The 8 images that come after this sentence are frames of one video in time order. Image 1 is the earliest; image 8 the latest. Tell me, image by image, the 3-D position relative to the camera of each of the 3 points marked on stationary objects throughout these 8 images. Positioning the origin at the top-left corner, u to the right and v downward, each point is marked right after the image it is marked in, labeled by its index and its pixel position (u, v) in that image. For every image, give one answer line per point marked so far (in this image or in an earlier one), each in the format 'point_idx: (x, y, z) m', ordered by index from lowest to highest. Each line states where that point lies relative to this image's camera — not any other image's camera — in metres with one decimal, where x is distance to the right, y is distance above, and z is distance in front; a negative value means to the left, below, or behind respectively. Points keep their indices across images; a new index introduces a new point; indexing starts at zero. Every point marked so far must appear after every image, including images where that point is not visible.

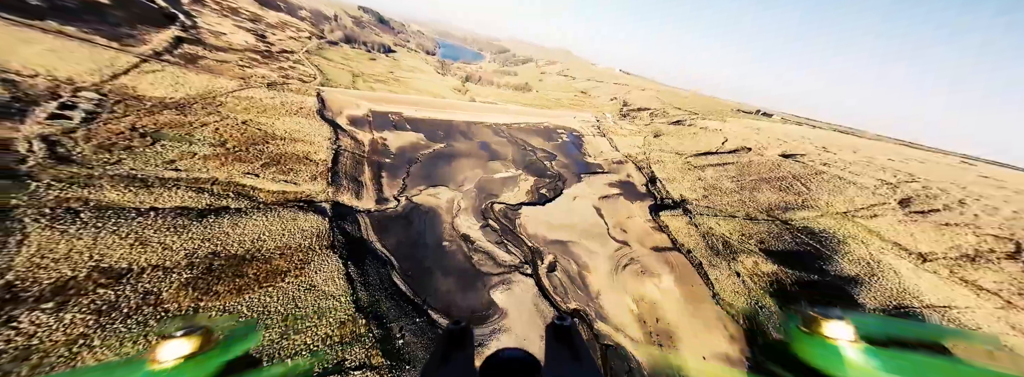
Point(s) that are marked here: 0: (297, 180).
0: (-8.7, +0.4, +10.0) m
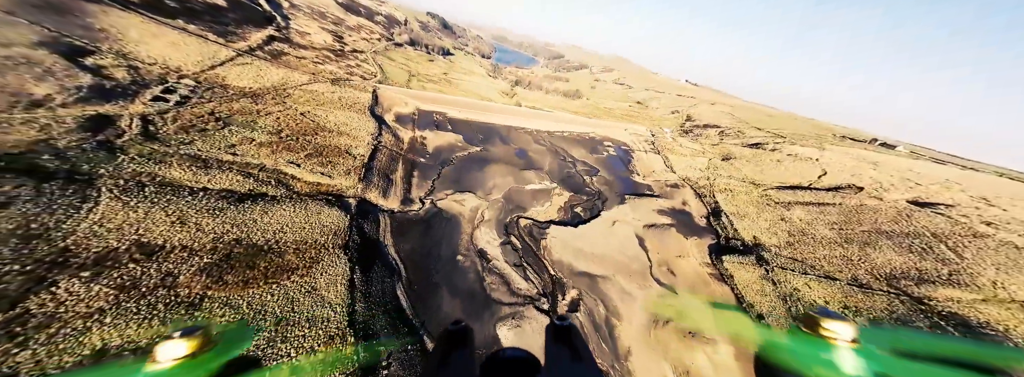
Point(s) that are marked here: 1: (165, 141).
0: (-7.4, +0.6, +10.3) m
1: (-12.3, +1.7, +8.8) m
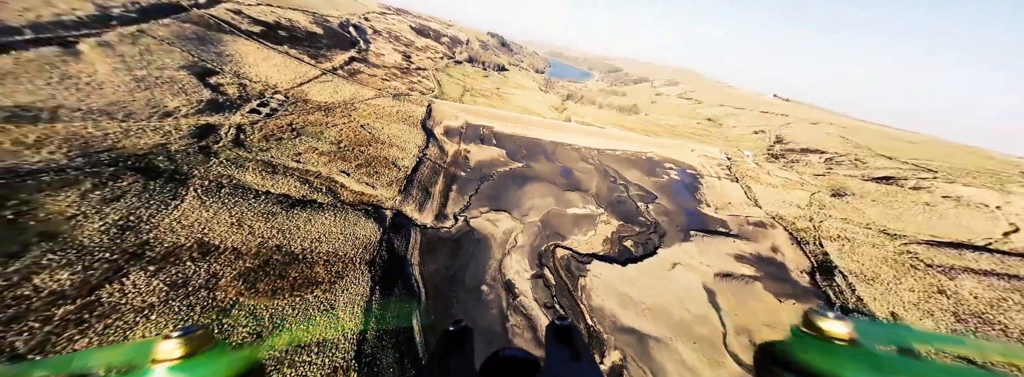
0: (-5.8, +0.2, +10.6) m
1: (-10.8, +1.7, +10.1) m
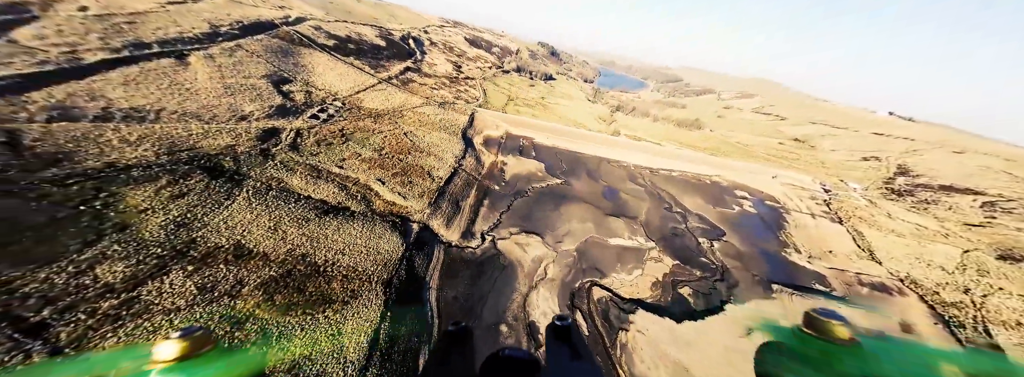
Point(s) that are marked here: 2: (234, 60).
0: (-4.4, -0.2, +10.4) m
1: (-9.2, +1.6, +10.8) m
2: (-15.9, +7.3, +14.1) m
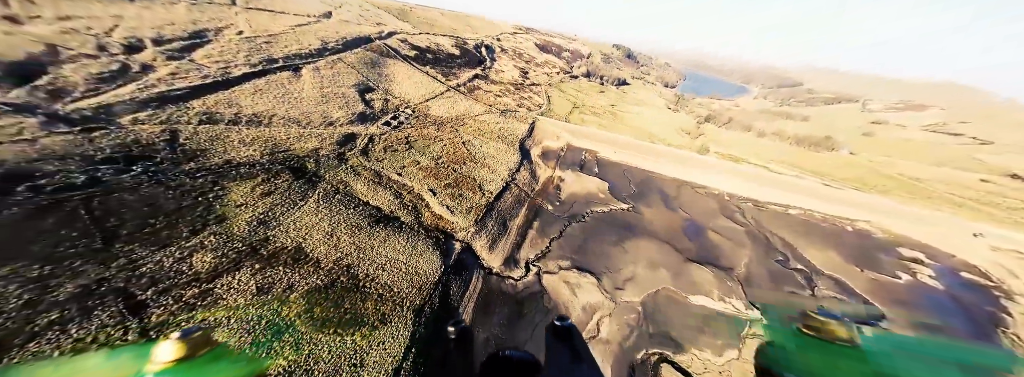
0: (-2.2, -0.8, +10.1) m
1: (-6.7, +1.5, +11.5) m
2: (-11.9, +7.7, +16.3) m
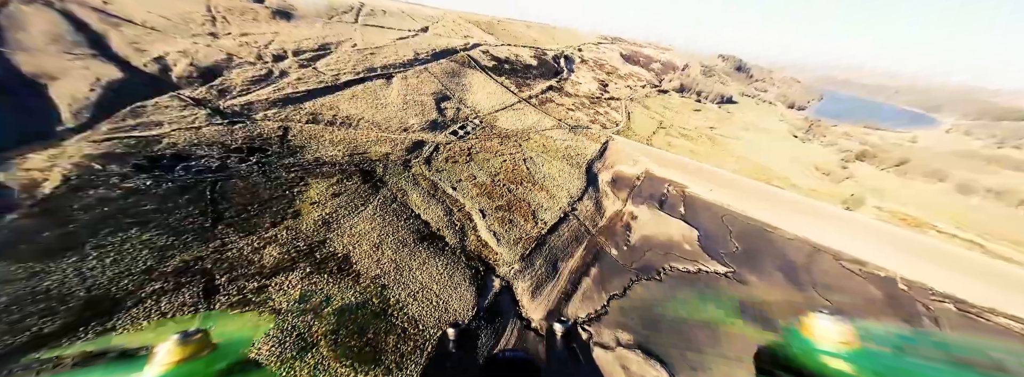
0: (-0.2, -1.7, +9.1) m
1: (-3.8, +1.1, +11.7) m
2: (-6.8, +7.7, +17.6) m
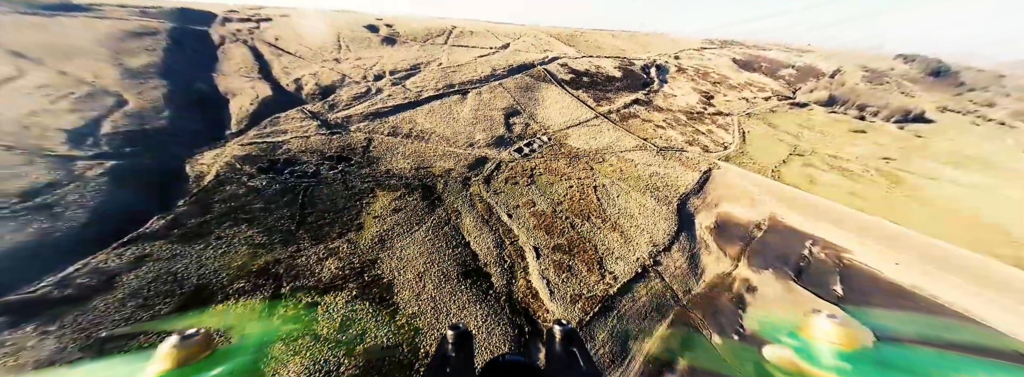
0: (+1.5, -2.8, +7.4) m
1: (-0.9, +0.2, +10.9) m
2: (-1.5, +6.8, +17.7) m
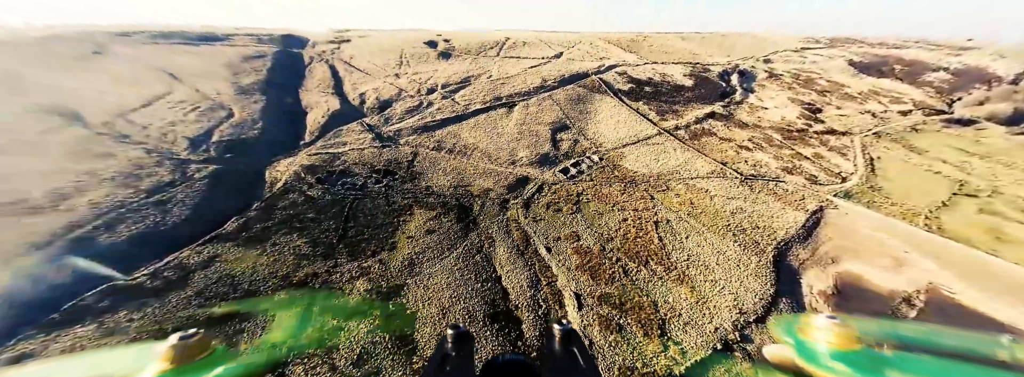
0: (+2.4, -3.8, +6.0) m
1: (+0.8, -0.8, +9.9) m
2: (+1.9, +5.6, +16.8) m
